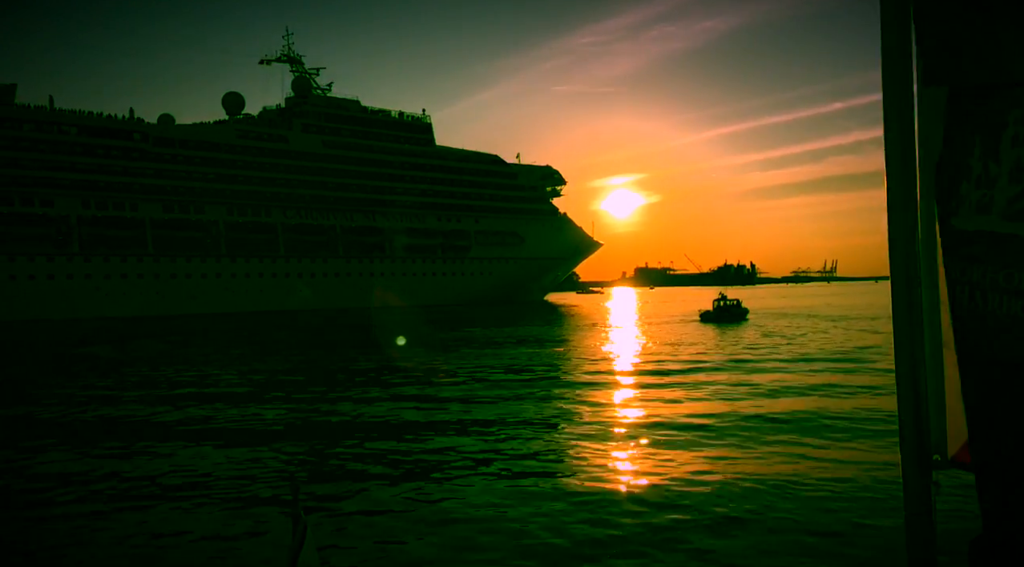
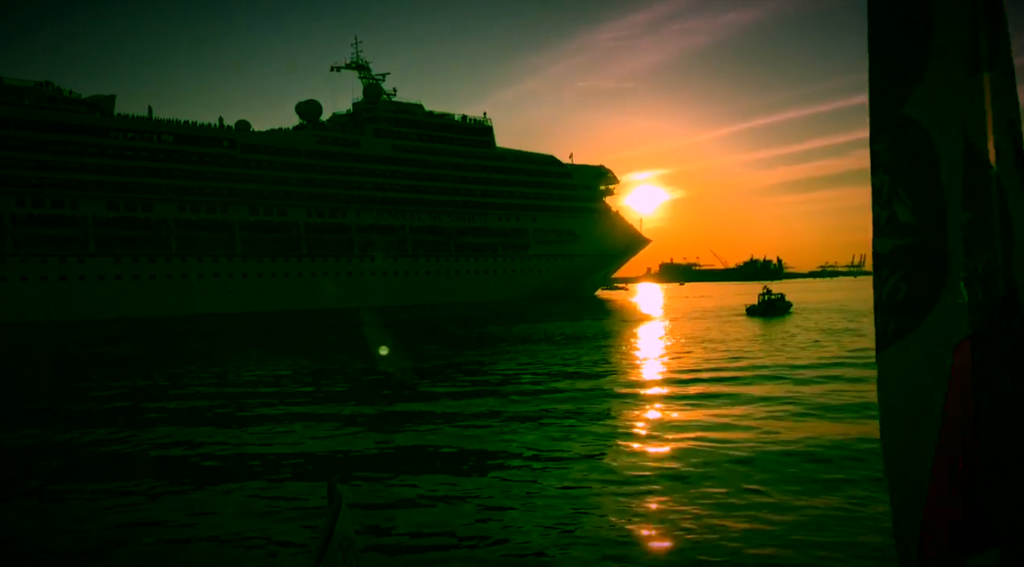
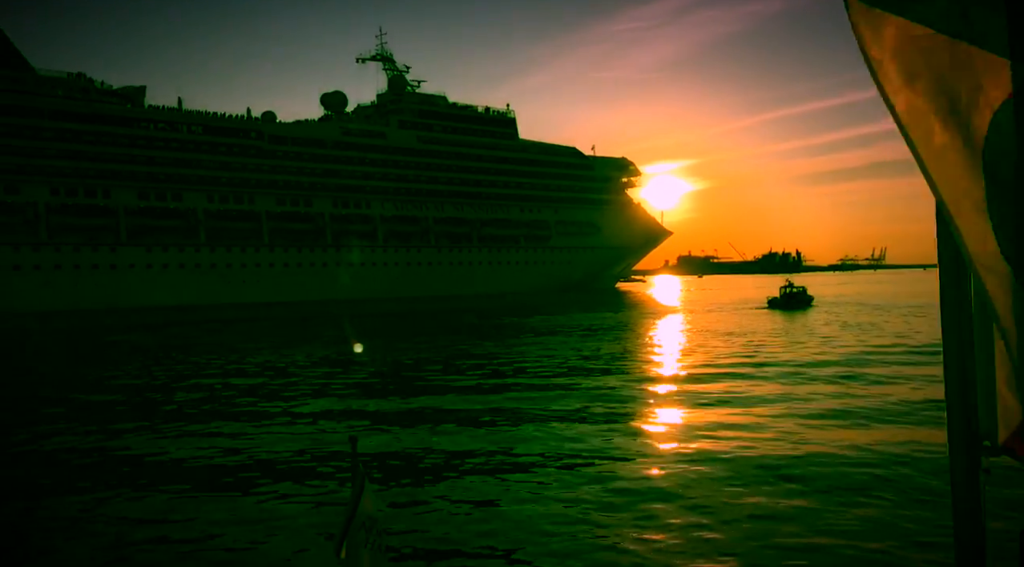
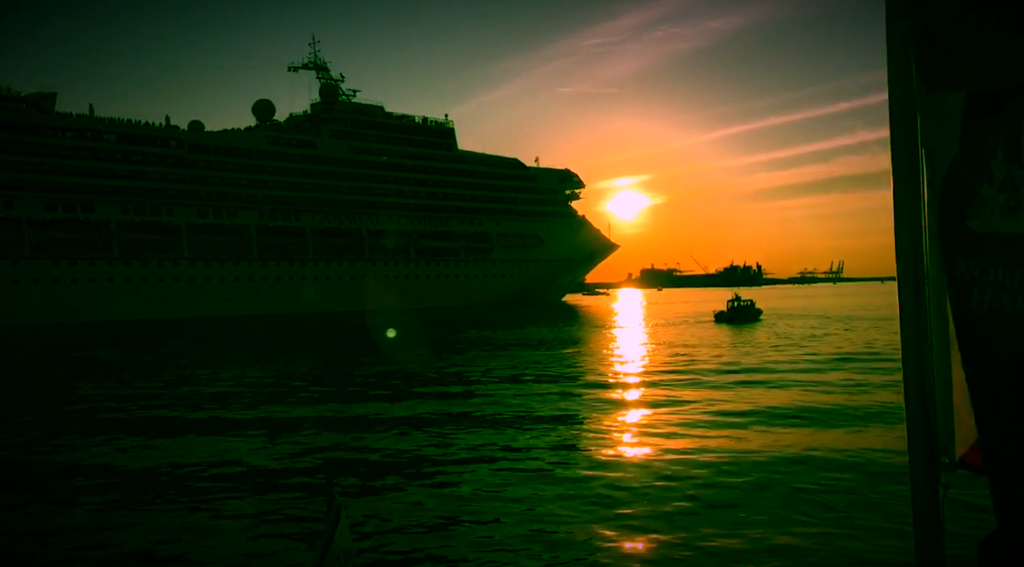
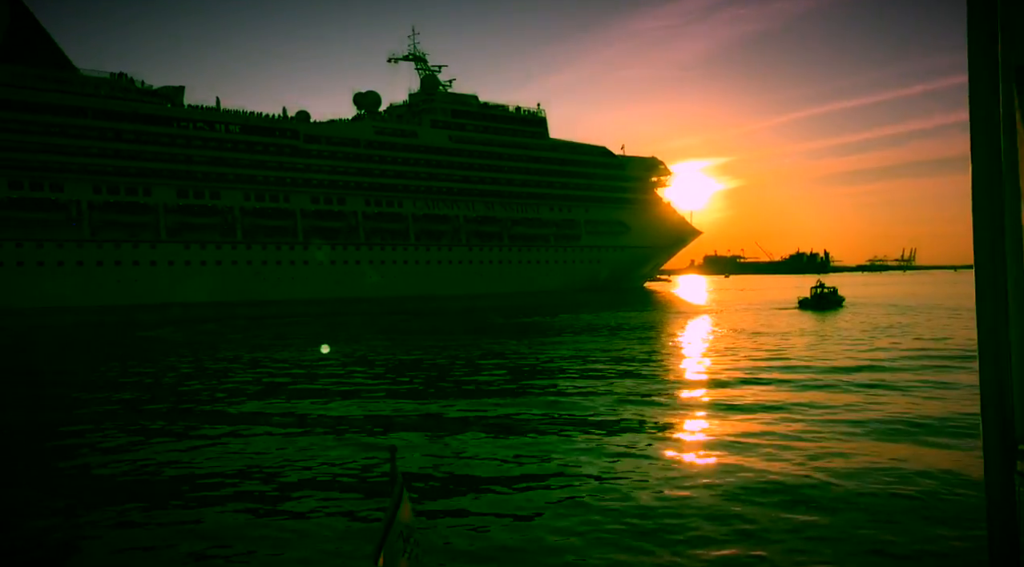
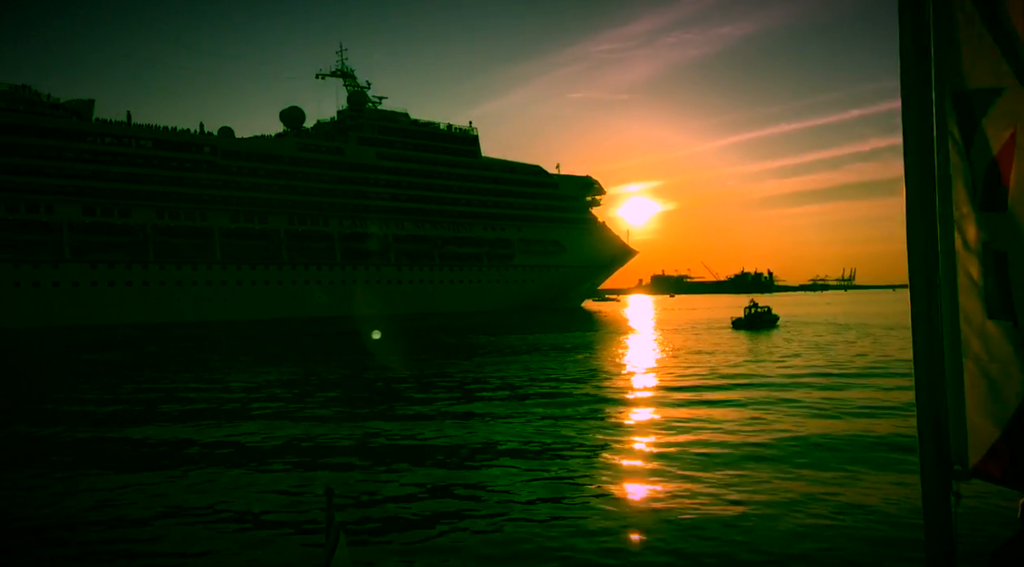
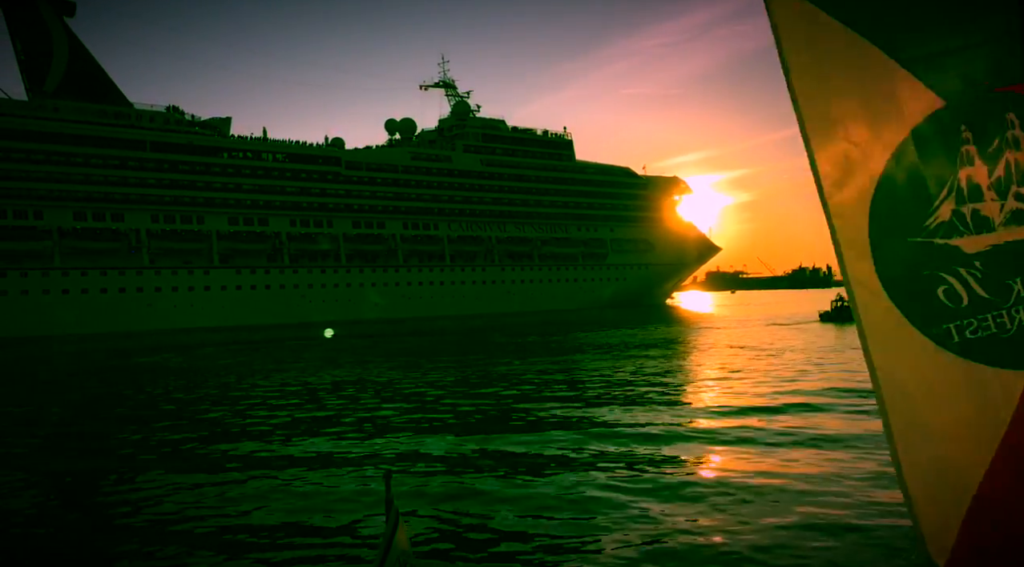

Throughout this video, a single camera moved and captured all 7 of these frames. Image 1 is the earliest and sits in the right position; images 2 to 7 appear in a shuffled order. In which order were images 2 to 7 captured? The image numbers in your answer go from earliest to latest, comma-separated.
4, 6, 2, 3, 5, 7
